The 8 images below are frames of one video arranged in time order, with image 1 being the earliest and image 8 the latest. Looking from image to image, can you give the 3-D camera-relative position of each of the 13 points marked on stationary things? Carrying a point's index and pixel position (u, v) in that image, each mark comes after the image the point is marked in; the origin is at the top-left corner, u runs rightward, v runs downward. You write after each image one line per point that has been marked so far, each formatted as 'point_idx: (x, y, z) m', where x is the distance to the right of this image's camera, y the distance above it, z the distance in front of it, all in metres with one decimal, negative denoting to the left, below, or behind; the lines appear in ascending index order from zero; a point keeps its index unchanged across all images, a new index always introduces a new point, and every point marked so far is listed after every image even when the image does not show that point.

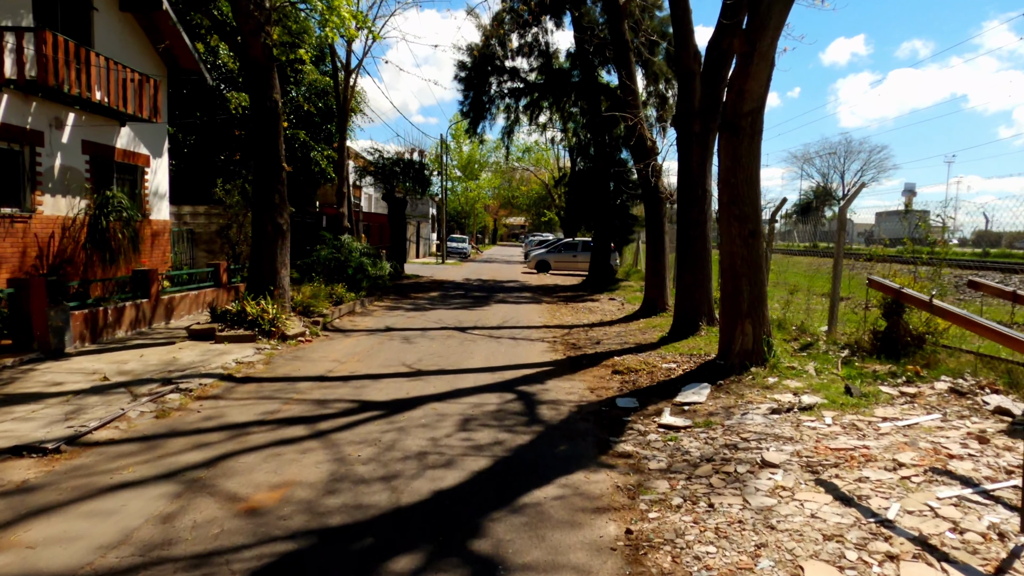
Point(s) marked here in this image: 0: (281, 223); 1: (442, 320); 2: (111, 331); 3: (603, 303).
0: (-3.7, +1.0, +10.7) m
1: (-1.5, -0.7, +14.2) m
2: (-6.3, -0.7, +10.3) m
3: (+2.6, -0.4, +19.1) m
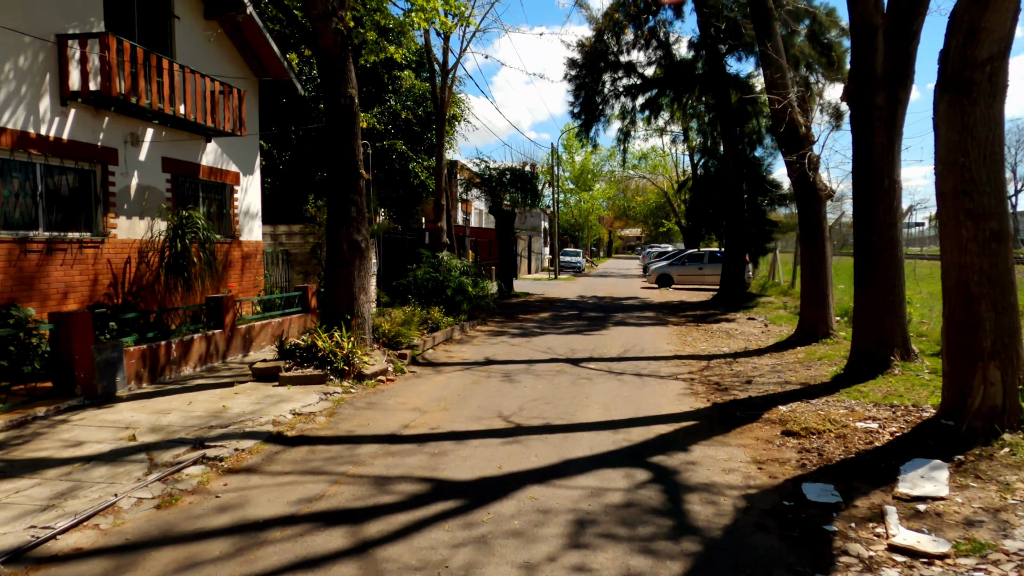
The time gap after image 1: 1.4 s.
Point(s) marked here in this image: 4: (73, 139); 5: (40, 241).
0: (-2.1, +0.6, +9.1) m
1: (+0.7, -1.1, +12.1) m
2: (-4.6, -1.1, +9.1) m
3: (+5.6, -0.9, +16.3) m
4: (-6.3, +2.1, +9.5) m
5: (-6.4, +0.6, +9.0) m
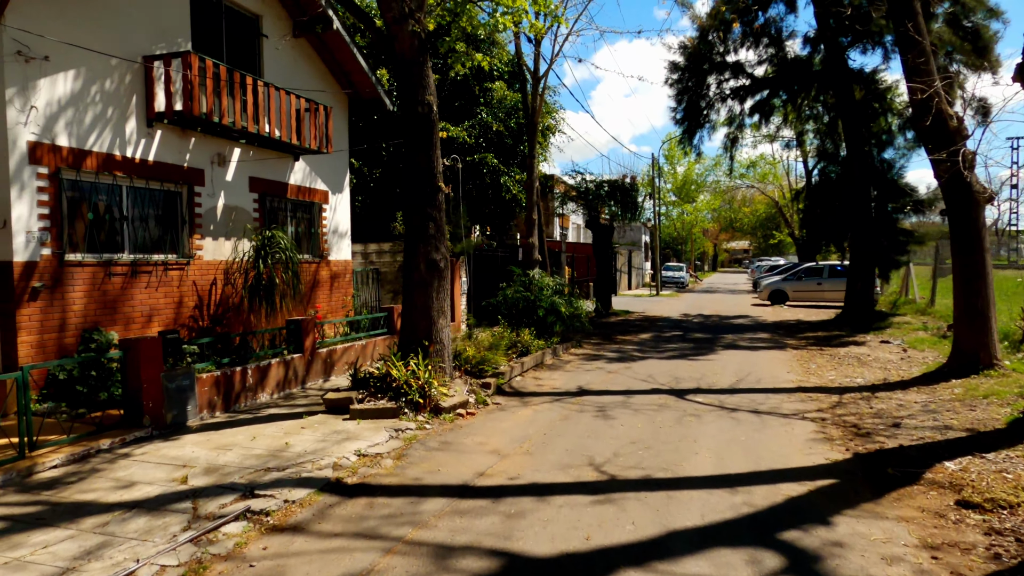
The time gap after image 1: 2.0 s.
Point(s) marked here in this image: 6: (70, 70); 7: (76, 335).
0: (-0.9, +0.4, +8.3) m
1: (+2.3, -1.5, +10.8) m
2: (-3.4, -1.4, +8.7) m
3: (+7.8, -1.3, +14.2) m
4: (-5.1, +1.8, +9.5) m
5: (-5.2, +0.3, +8.9) m
6: (-5.5, +2.7, +8.2) m
7: (-5.4, -0.6, +8.3) m
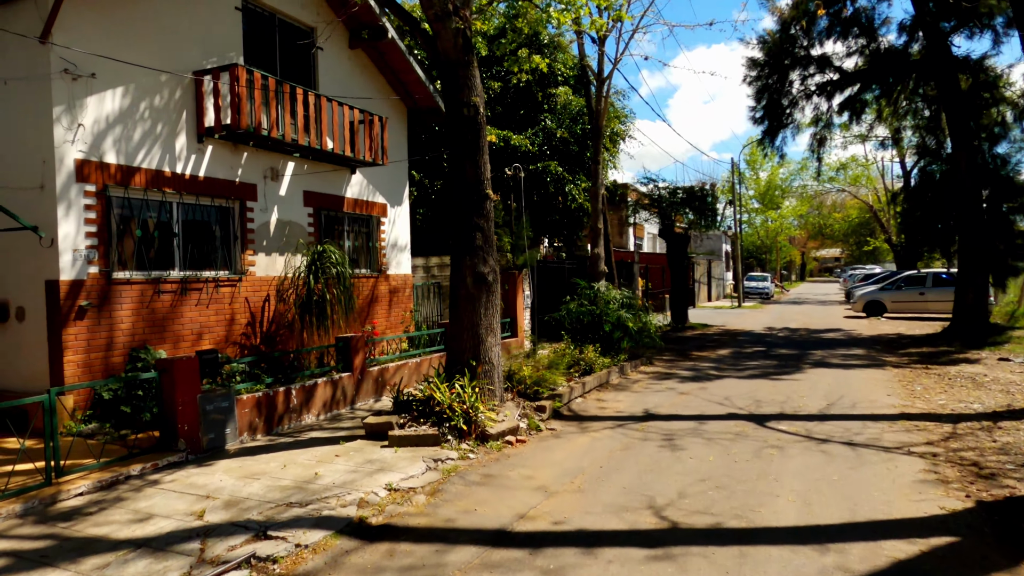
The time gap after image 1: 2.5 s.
0: (-0.3, +0.2, +7.7) m
1: (+3.2, -1.7, +9.8) m
2: (-2.7, -1.6, +8.4) m
3: (+9.1, -1.5, +12.5) m
4: (-4.3, +1.6, +9.3) m
5: (-4.5, +0.1, +8.8) m
6: (-4.8, +2.5, +8.1) m
7: (-4.8, -0.8, +8.1) m
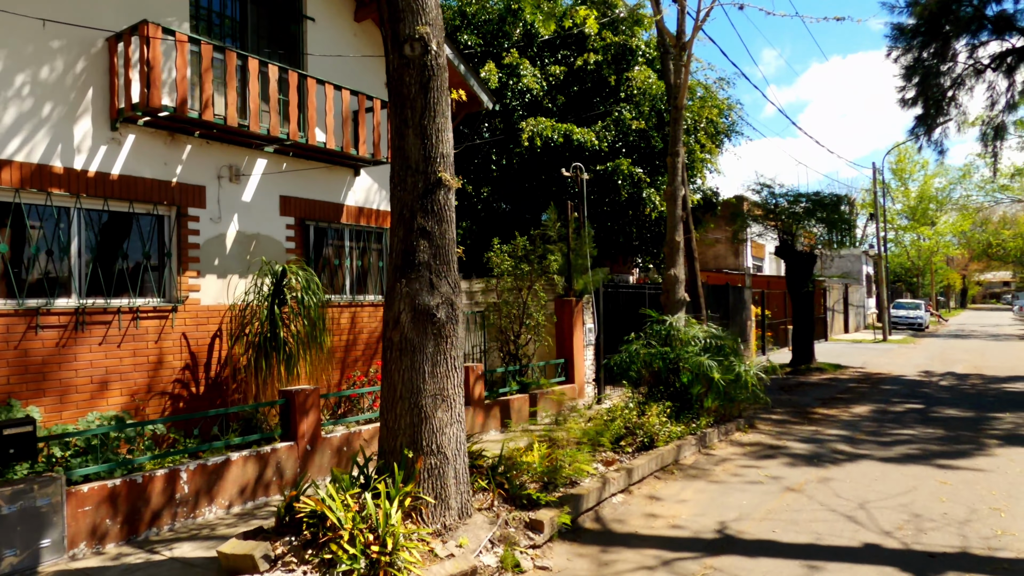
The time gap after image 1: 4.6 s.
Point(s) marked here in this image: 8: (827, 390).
0: (-0.5, -0.1, +4.8) m
1: (+3.3, -2.0, +6.1) m
2: (-2.8, -2.0, +5.8) m
3: (+9.5, -2.0, +7.7) m
4: (-4.1, +1.2, +7.1) m
5: (-4.5, -0.2, +6.6) m
6: (-4.9, +2.2, +6.1) m
7: (-4.9, -1.1, +6.0) m
8: (+6.5, -2.1, +13.6) m
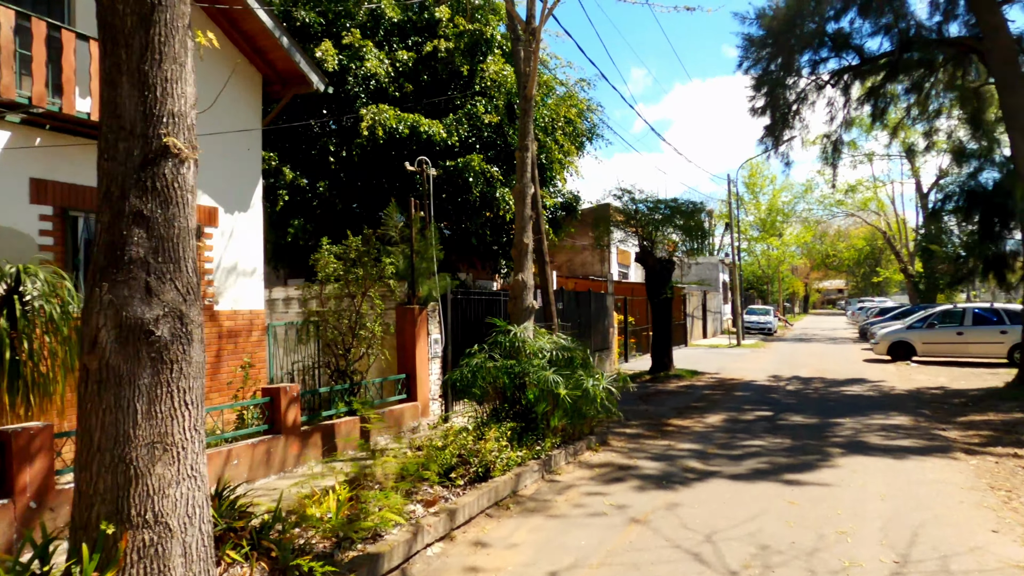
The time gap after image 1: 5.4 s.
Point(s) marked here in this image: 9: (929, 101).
0: (-1.9, -0.2, +3.5) m
1: (+1.6, -2.1, +5.4) m
2: (-4.3, -2.0, +4.0) m
3: (+7.5, -2.1, +8.2) m
4: (-5.8, +1.2, +5.2) m
5: (-6.0, -0.3, +4.5) m
6: (-6.4, +2.1, +4.0) m
7: (-6.3, -1.2, +3.8) m
8: (+3.5, -2.2, +13.4) m
9: (+10.5, +4.7, +16.6) m
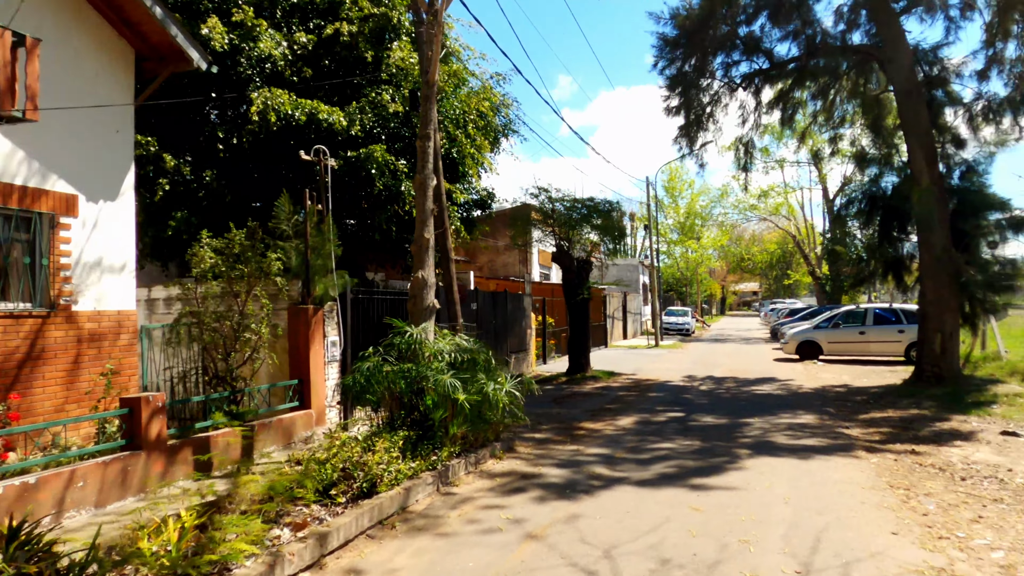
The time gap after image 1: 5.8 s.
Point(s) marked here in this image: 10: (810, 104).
0: (-2.5, -0.1, +2.7) m
1: (+0.7, -2.1, +5.0) m
2: (-5.0, -1.9, +3.0) m
3: (+6.3, -2.1, +8.4) m
4: (-6.6, +1.2, +4.0) m
5: (-6.8, -0.2, +3.3) m
6: (-7.1, +2.2, +2.7) m
7: (-7.0, -1.1, +2.6) m
8: (+1.7, -2.2, +13.2) m
9: (+8.3, +4.7, +17.1) m
10: (+7.7, +4.8, +17.1) m
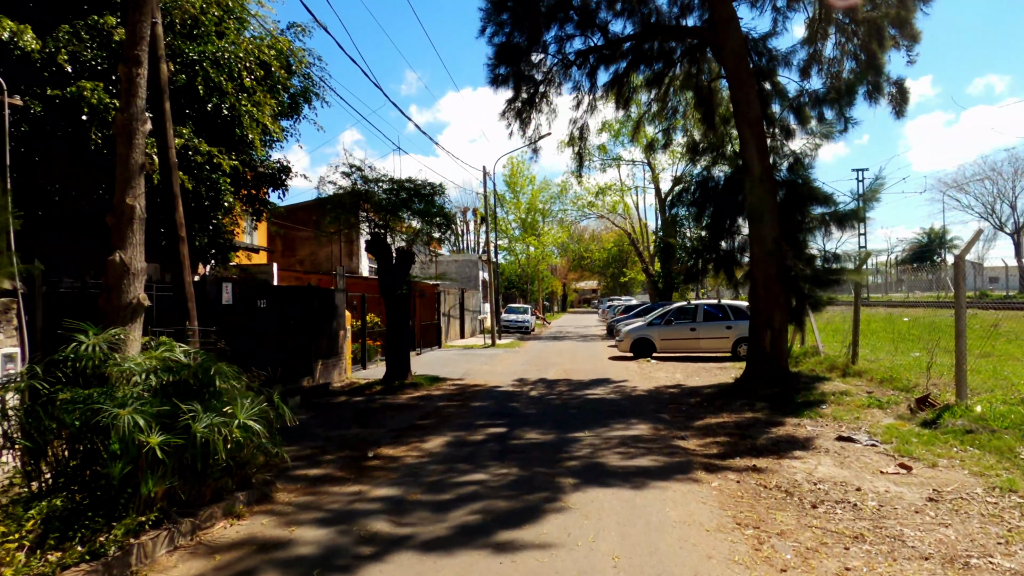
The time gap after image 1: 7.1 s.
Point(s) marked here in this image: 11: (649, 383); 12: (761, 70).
0: (-3.5, 0.0, 0.0) m
1: (-0.8, -2.0, +3.0) m
2: (-5.9, -1.9, -0.3) m
3: (+3.8, -2.0, +7.5) m
4: (-7.8, +1.3, +0.3) m
5: (-7.8, -0.1, -0.4) m
6: (-7.9, +2.3, -1.0) m
7: (-7.8, -1.0, -1.2) m
8: (-1.7, -2.1, +11.1) m
9: (+3.9, +4.8, +16.4) m
10: (+3.3, +4.9, +16.3) m
11: (+3.1, -2.1, +14.9) m
12: (+5.5, +4.8, +14.6) m
